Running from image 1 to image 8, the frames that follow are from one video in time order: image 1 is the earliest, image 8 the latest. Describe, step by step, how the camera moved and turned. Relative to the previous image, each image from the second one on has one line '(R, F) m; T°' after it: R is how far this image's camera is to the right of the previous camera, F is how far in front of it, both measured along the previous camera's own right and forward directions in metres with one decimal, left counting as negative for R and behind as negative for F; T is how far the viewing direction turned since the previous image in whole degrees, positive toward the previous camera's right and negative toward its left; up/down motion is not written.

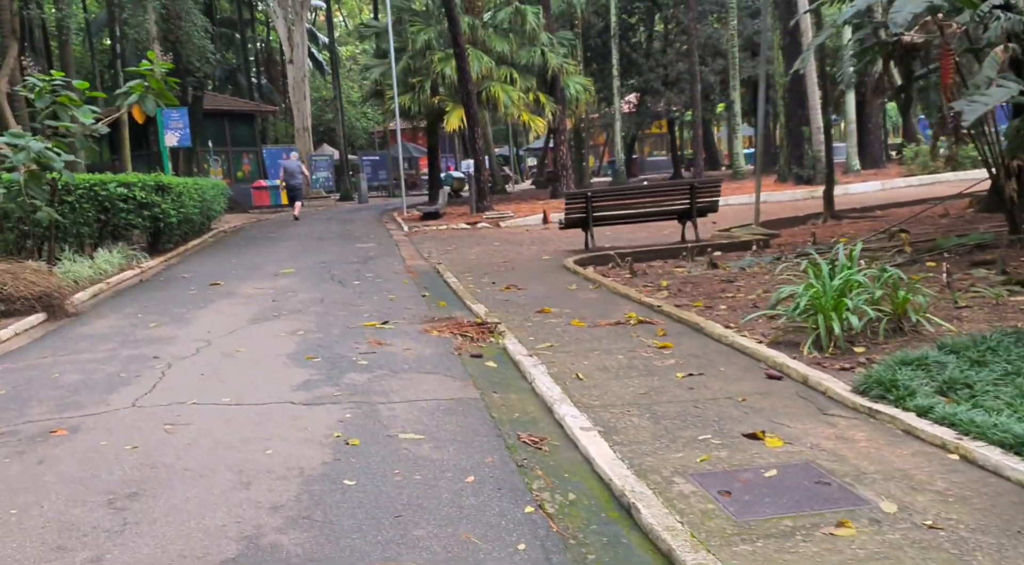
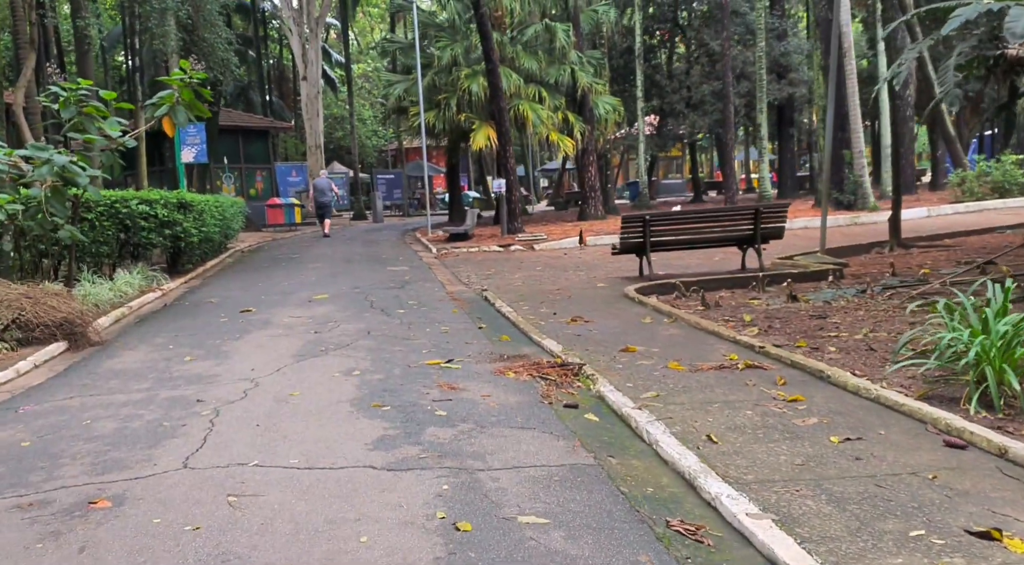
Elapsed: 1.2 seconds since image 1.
(-0.6, +0.8) m; 0°
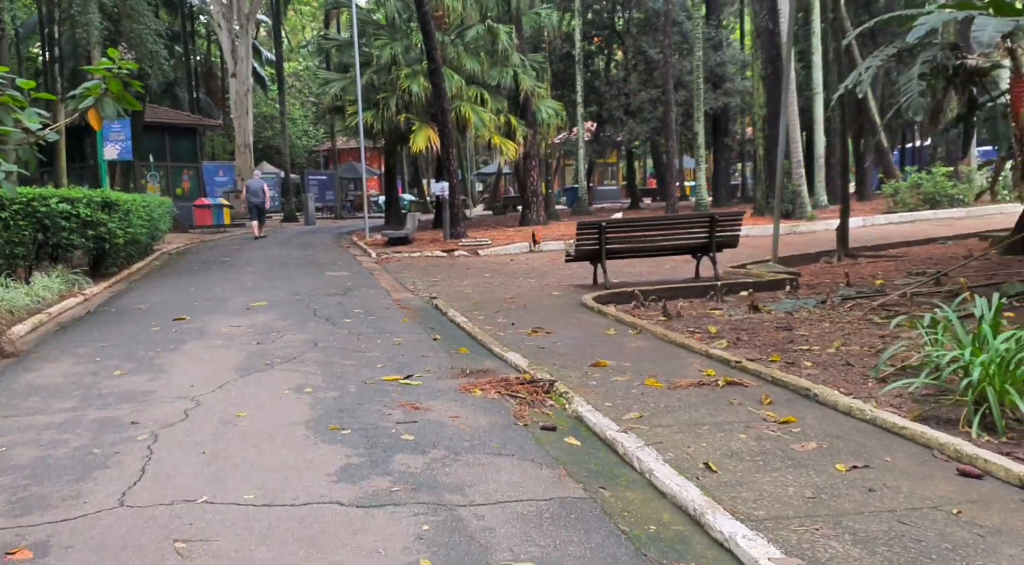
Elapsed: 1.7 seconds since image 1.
(-0.2, +0.4) m; +4°
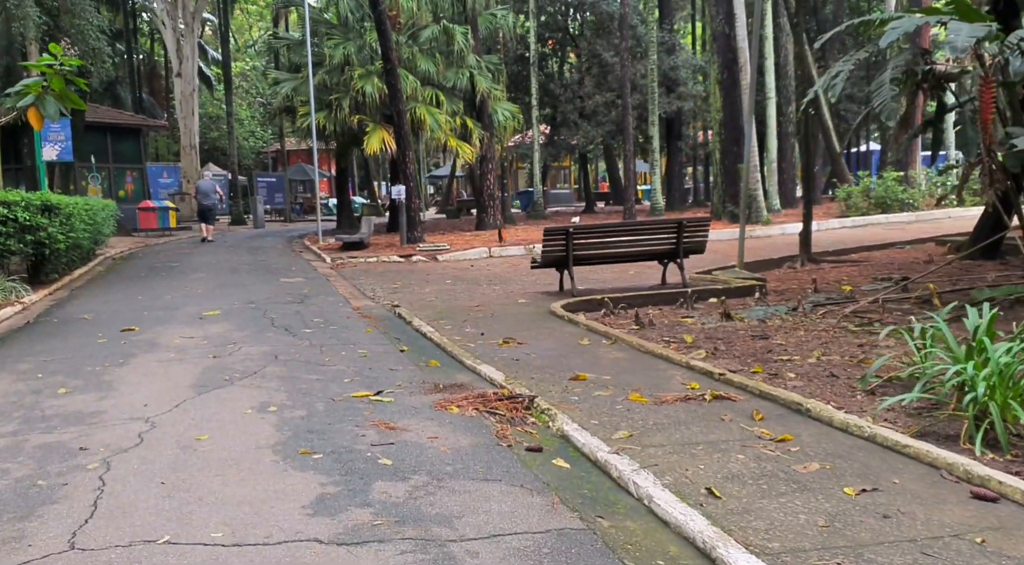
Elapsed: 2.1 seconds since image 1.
(-0.2, +0.3) m; +3°
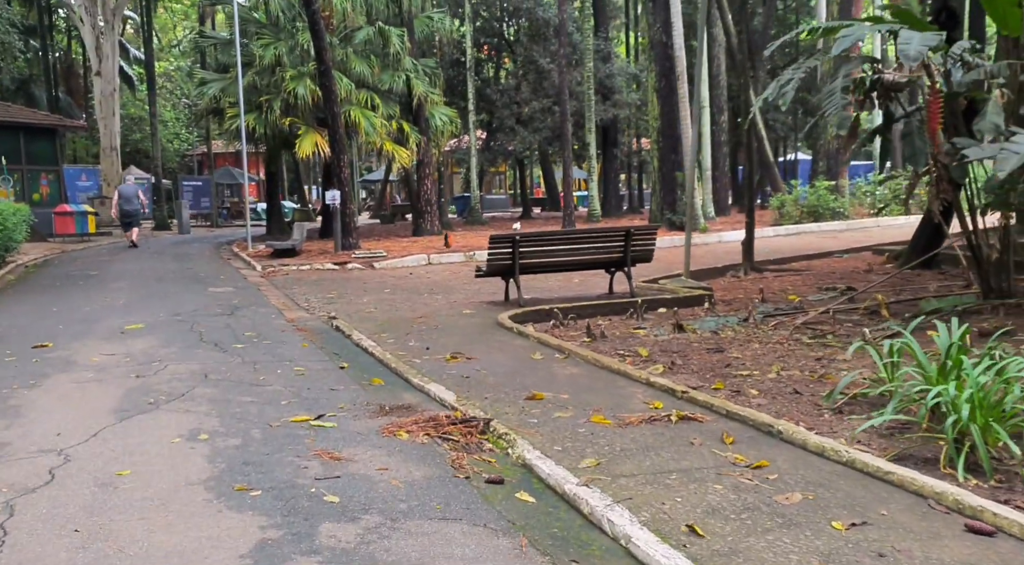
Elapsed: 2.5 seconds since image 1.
(-0.1, +0.4) m; +4°
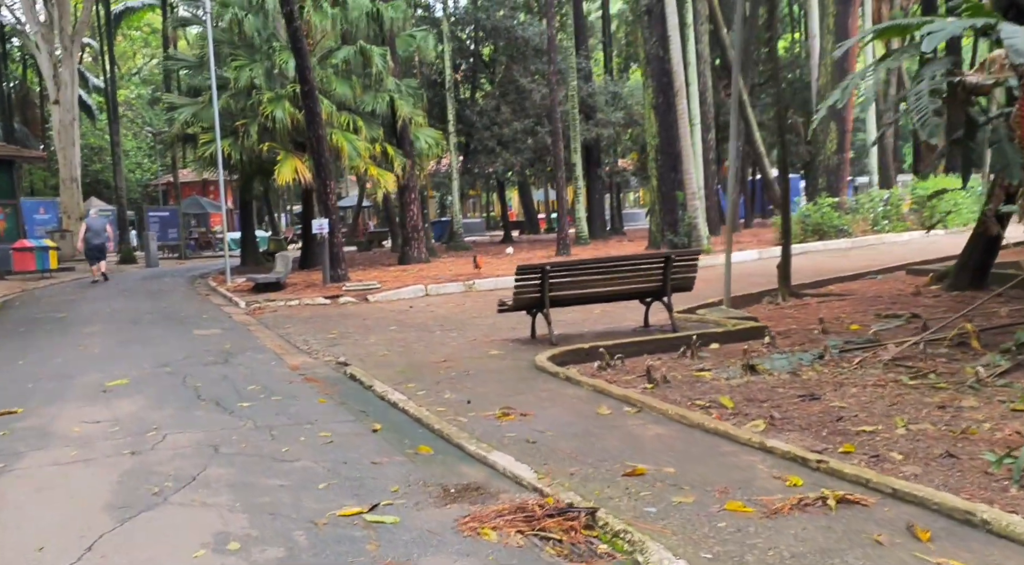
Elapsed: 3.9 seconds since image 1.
(-0.6, +1.1) m; +2°
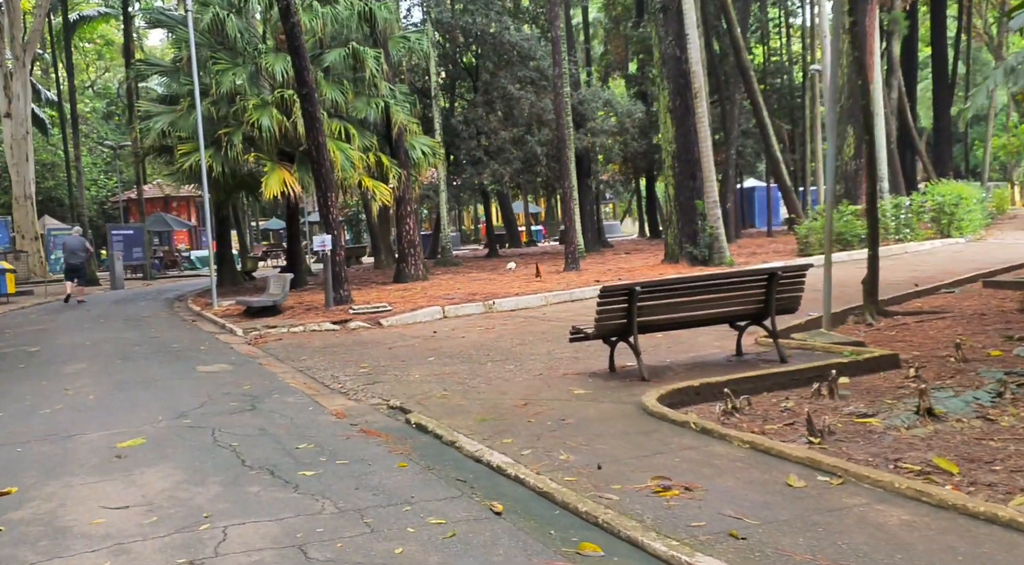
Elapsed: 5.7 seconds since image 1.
(-1.0, +1.5) m; +2°
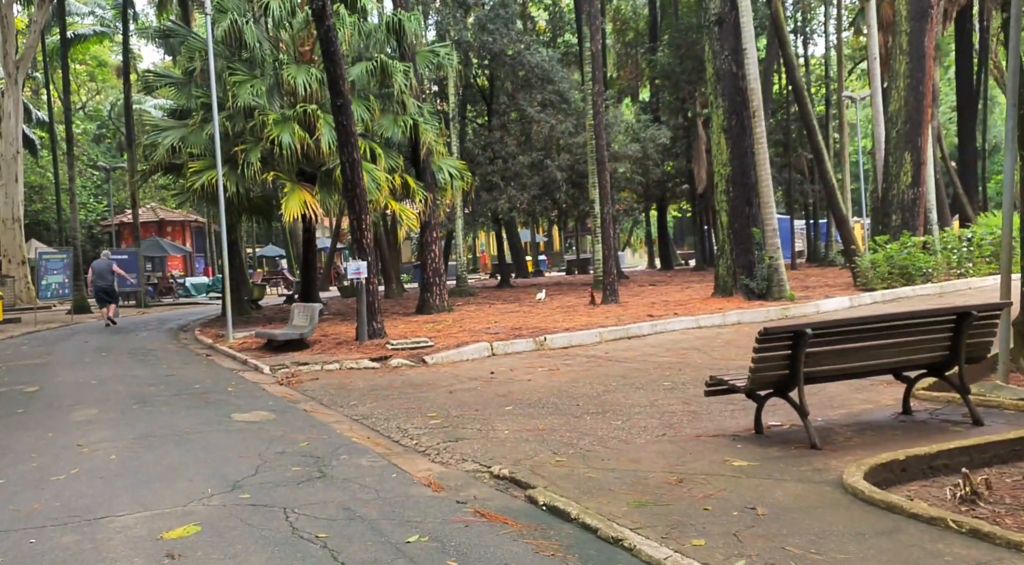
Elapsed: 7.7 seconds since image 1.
(-1.0, +1.6) m; +1°
